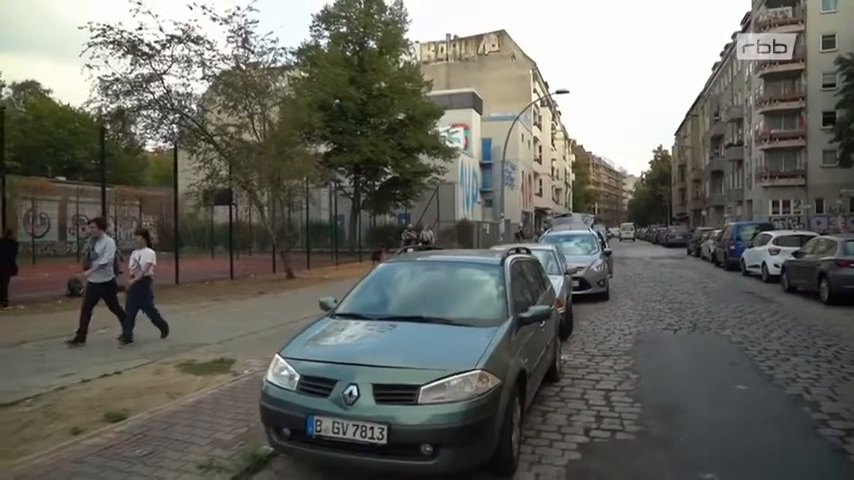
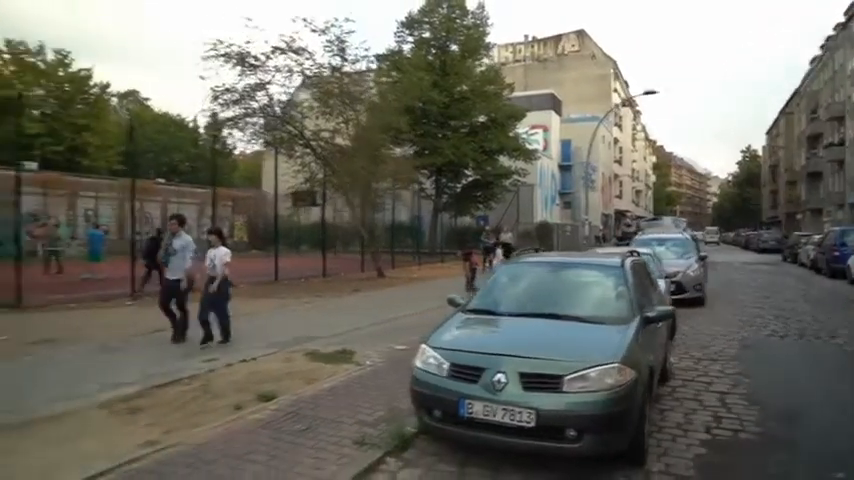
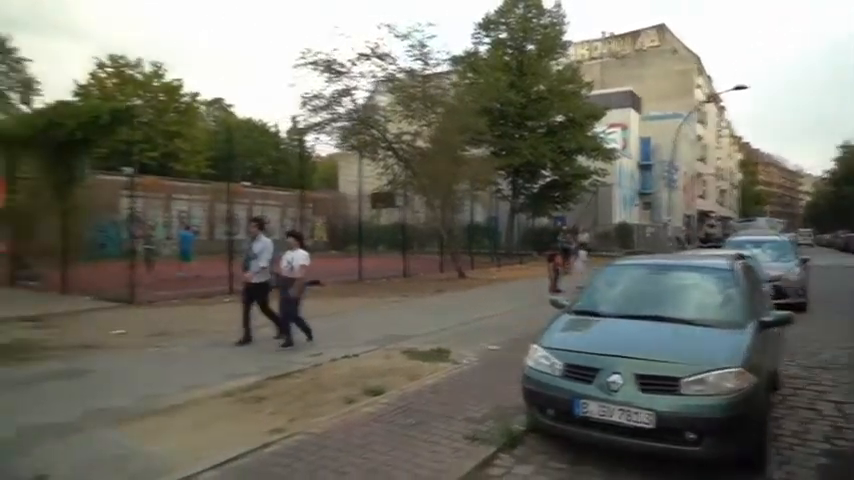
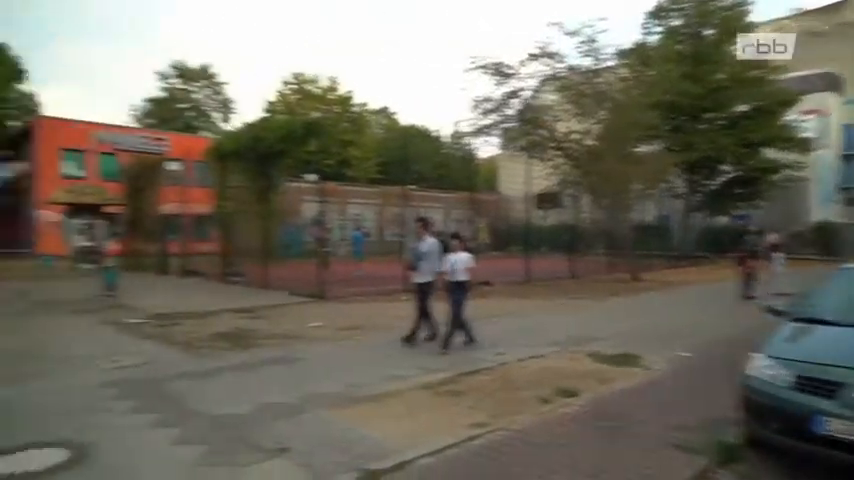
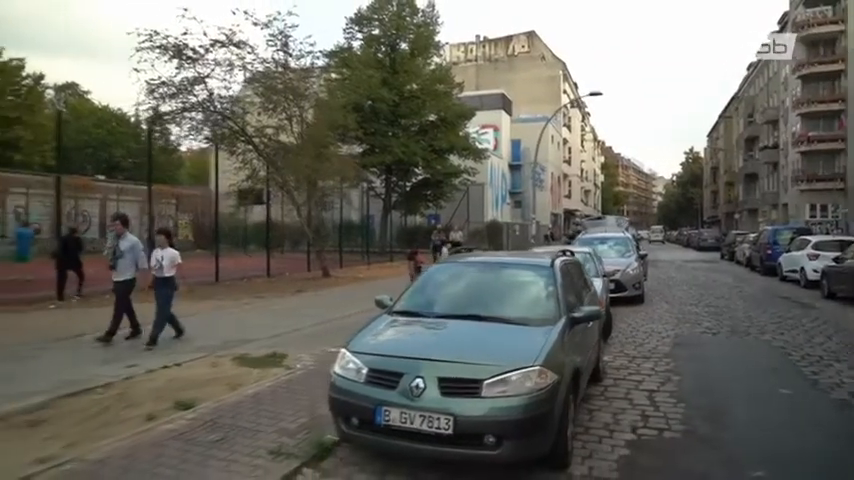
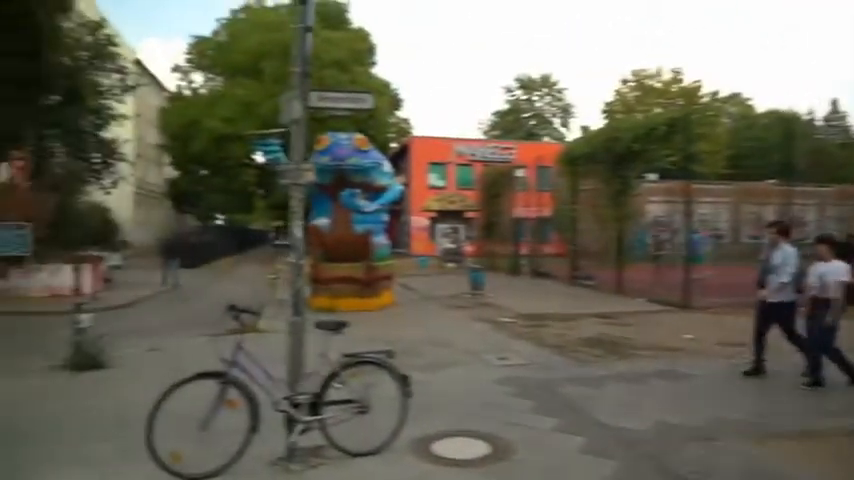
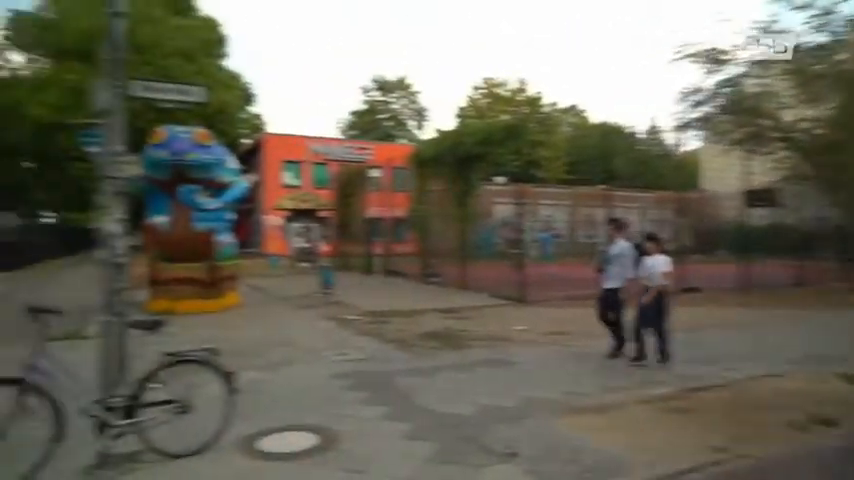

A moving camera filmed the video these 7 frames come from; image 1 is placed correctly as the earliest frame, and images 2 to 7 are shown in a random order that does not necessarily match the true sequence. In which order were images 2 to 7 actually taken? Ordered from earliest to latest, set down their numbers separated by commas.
5, 2, 3, 4, 7, 6
